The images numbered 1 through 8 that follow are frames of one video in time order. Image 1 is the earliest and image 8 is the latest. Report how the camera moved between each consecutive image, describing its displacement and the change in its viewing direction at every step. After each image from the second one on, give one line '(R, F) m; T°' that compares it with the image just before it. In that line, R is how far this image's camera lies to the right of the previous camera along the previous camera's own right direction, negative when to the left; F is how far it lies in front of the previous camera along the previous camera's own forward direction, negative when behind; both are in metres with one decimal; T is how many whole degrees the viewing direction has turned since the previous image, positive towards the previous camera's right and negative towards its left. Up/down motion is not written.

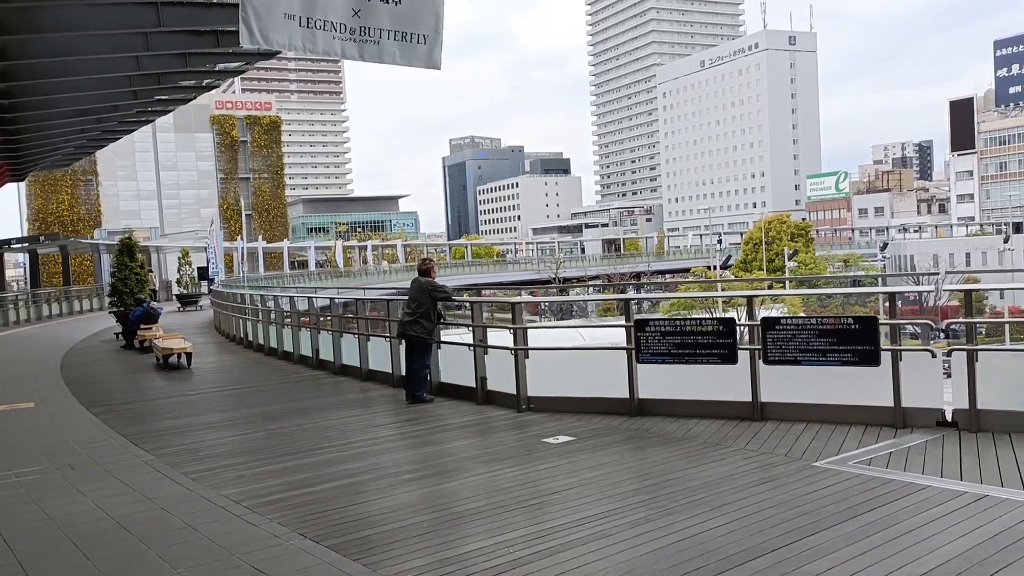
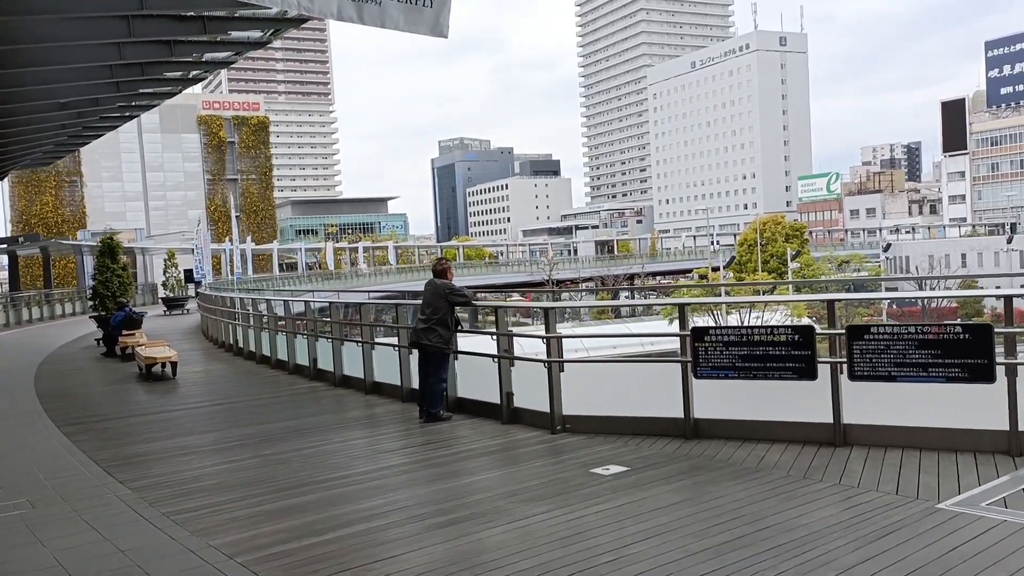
(-0.3, +1.1) m; +1°
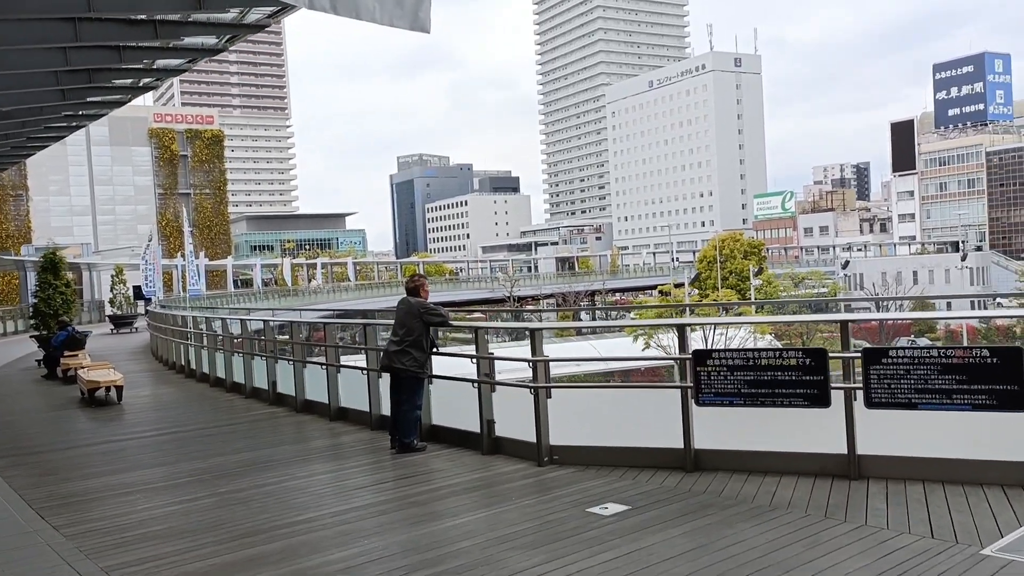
(-0.2, +0.6) m; +3°
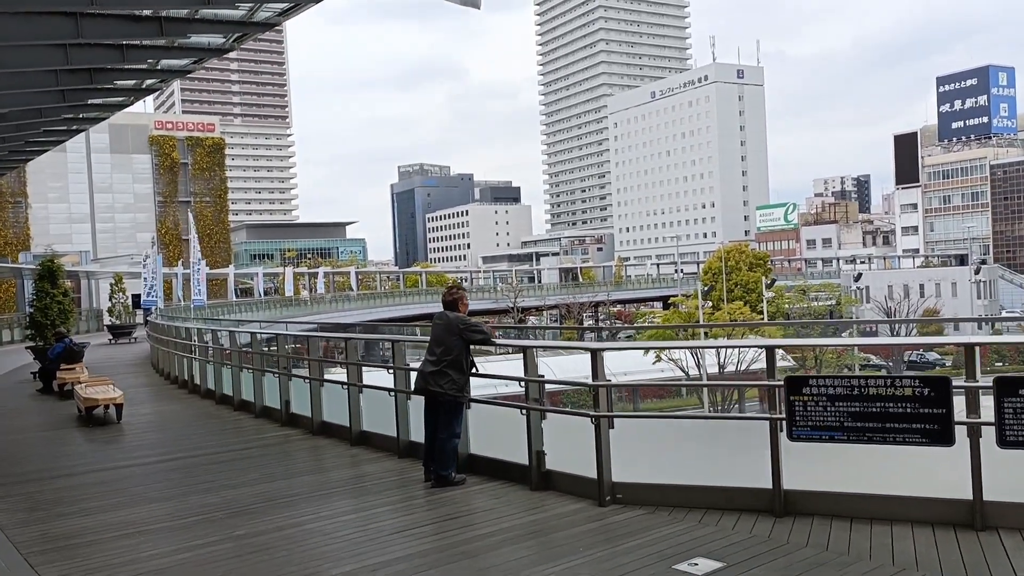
(-0.4, +0.8) m; 0°
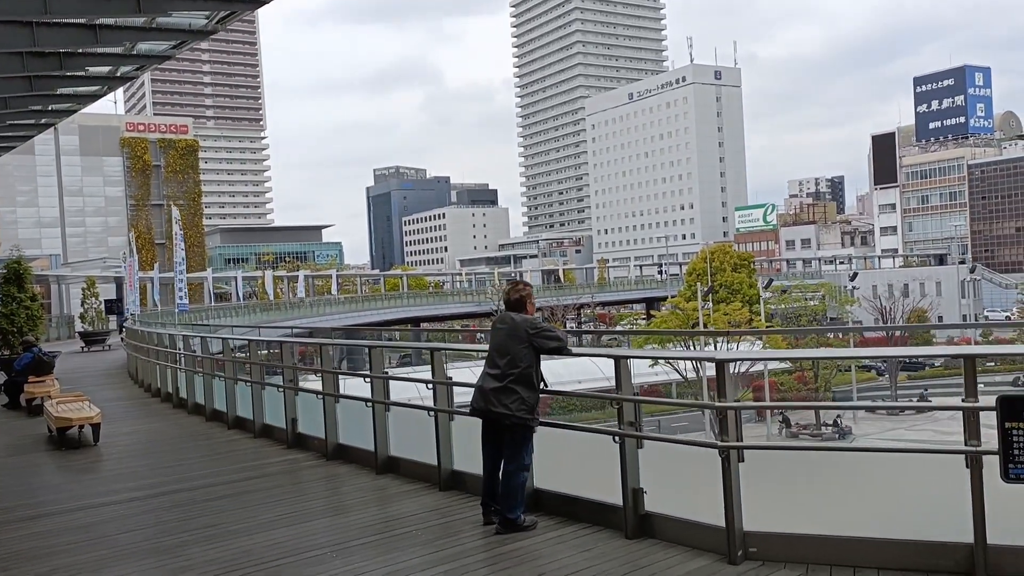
(-0.6, +1.3) m; +2°
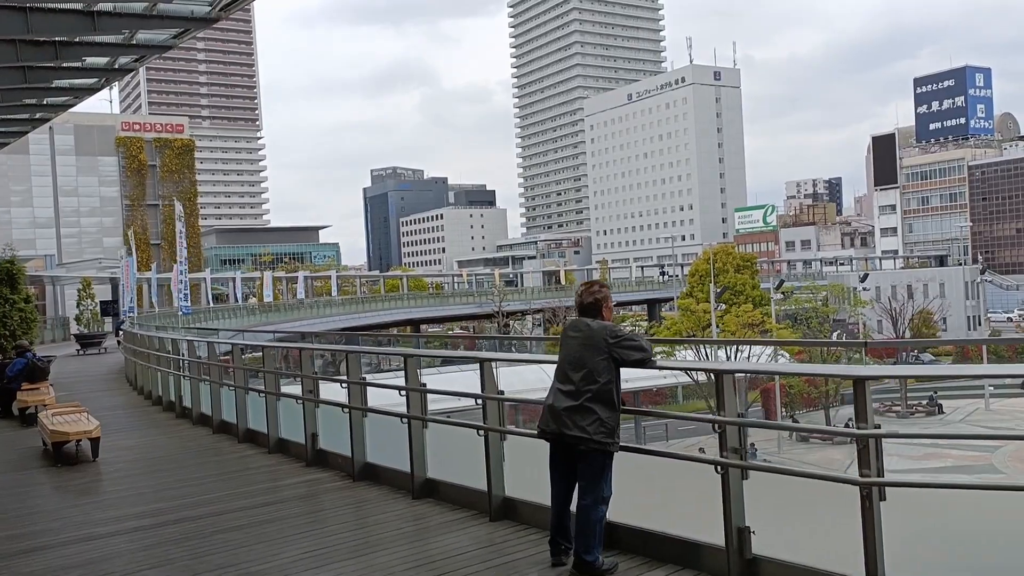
(-0.4, +0.8) m; 0°
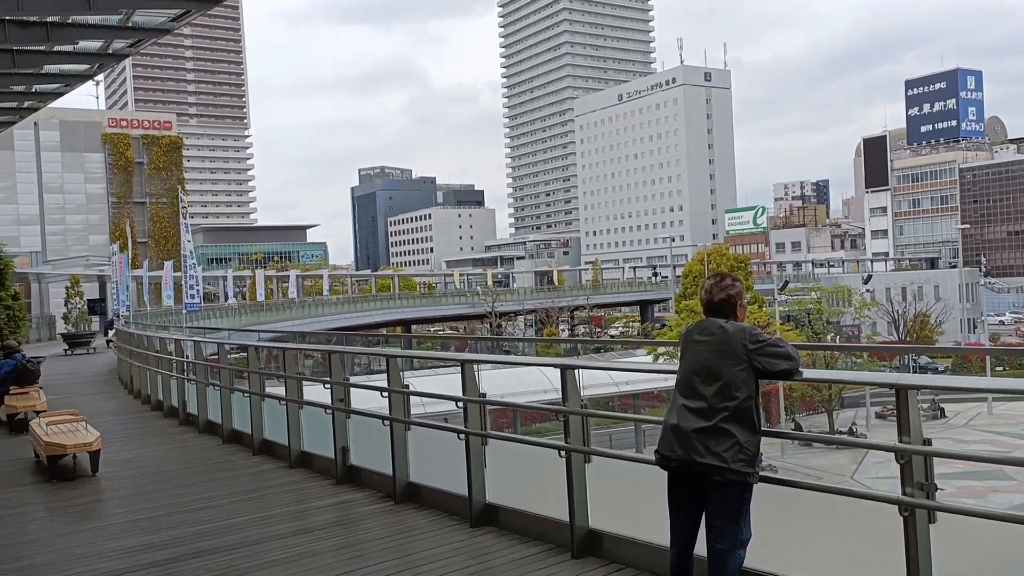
(-0.5, +0.9) m; +1°
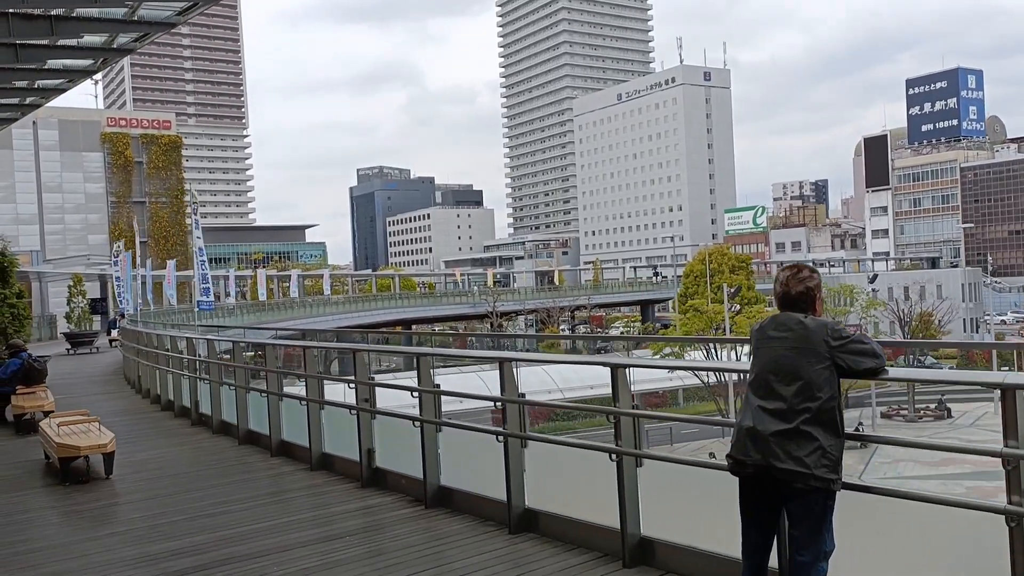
(-0.2, +0.3) m; 0°
